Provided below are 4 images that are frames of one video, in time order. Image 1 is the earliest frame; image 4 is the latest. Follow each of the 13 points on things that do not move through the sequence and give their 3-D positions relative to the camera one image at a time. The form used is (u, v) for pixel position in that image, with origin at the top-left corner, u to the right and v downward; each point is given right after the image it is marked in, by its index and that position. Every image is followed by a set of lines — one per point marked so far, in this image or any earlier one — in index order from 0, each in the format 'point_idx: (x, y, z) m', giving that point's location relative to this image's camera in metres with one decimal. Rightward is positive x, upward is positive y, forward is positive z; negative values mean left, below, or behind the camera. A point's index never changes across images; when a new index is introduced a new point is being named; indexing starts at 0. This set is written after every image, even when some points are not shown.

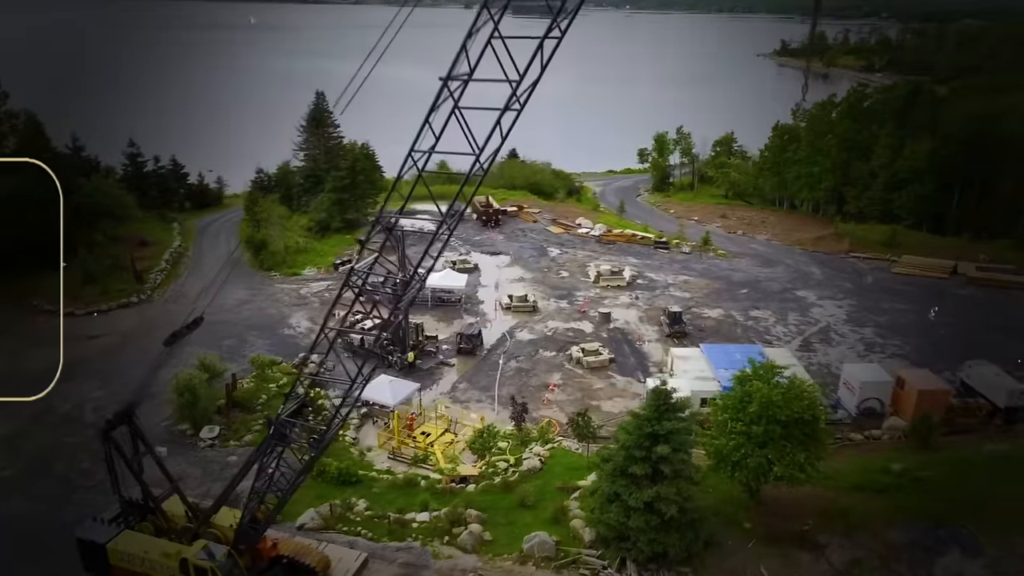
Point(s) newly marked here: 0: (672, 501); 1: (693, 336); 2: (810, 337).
0: (+1.9, -2.5, +8.2) m
1: (+4.8, -1.3, +18.1) m
2: (+7.9, -1.3, +18.2) m
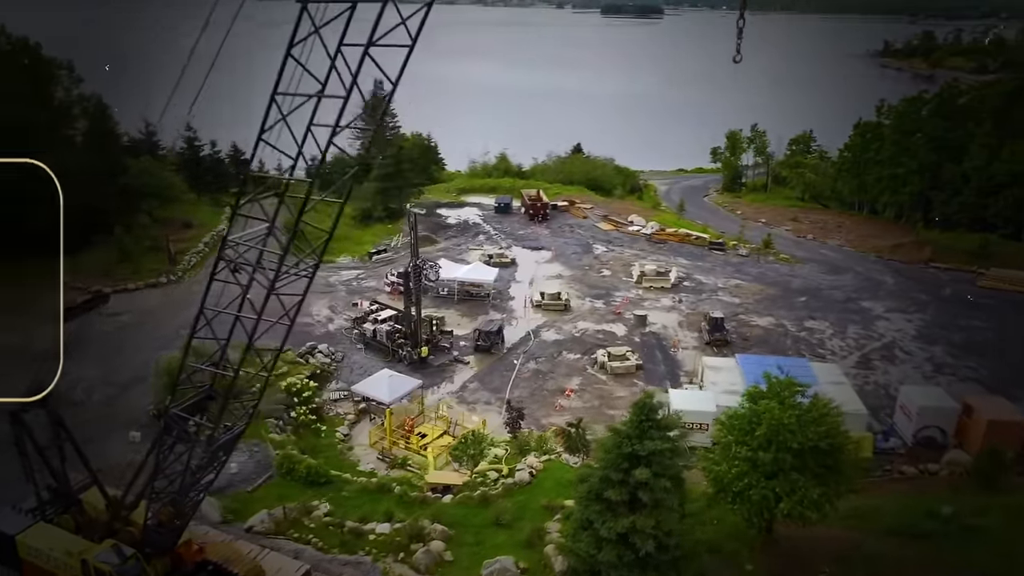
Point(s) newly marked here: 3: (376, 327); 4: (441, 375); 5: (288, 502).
0: (+1.4, -2.5, +7.0) m
1: (+5.4, -1.4, +16.6) m
2: (+8.4, -1.6, +16.3) m
3: (-3.0, -0.9, +15.2) m
4: (-1.5, -1.8, +14.5) m
5: (-3.0, -2.8, +9.2) m
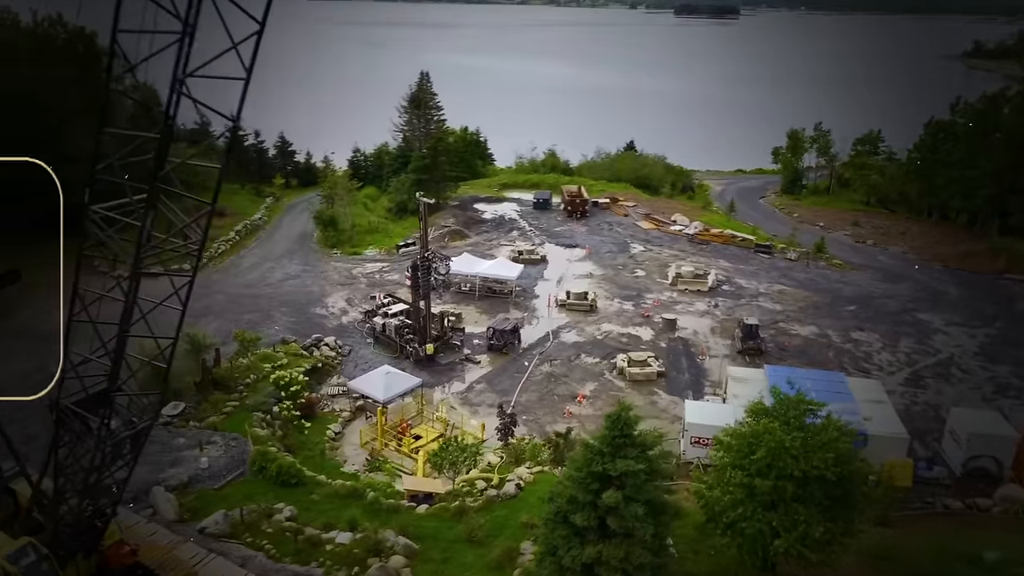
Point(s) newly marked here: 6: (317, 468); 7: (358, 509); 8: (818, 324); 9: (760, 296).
0: (+0.9, -2.5, +6.1) m
1: (+5.7, -1.5, +15.3) m
2: (+8.8, -1.8, +14.8) m
3: (-2.7, -0.7, +14.7) m
4: (-1.3, -1.7, +13.9) m
5: (-3.2, -2.7, +8.7) m
6: (-2.9, -2.6, +10.1) m
7: (-1.9, -2.7, +8.6) m
8: (+7.6, -0.9, +17.1) m
9: (+6.8, -0.2, +18.9) m
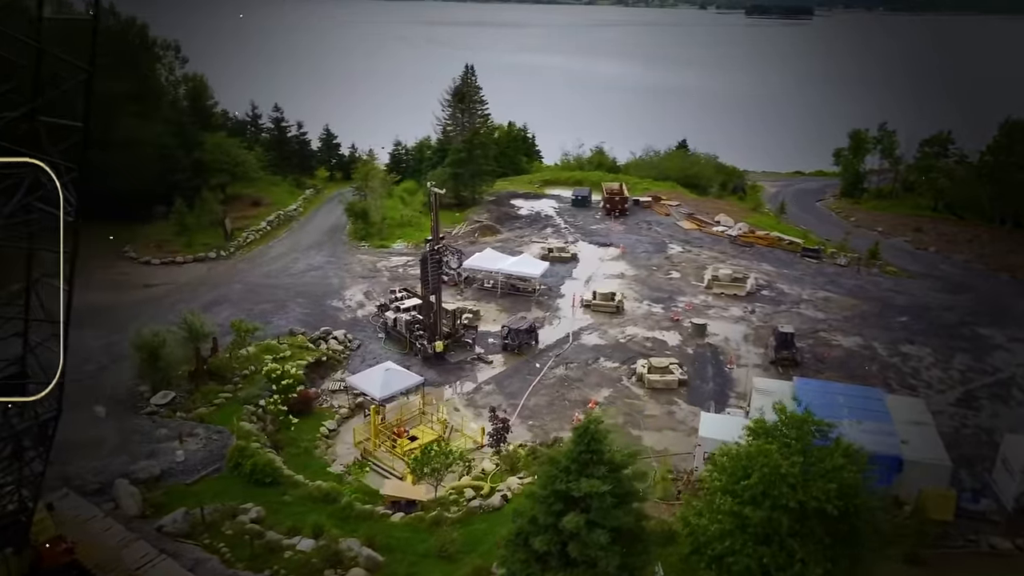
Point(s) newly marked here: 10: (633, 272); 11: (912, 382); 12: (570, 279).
0: (+0.5, -2.5, +5.4) m
1: (+6.0, -1.6, +14.2) m
2: (+9.0, -2.0, +13.4) m
3: (-2.4, -0.6, +14.2) m
4: (-1.1, -1.6, +13.3) m
5: (-3.5, -2.5, +8.3) m
6: (-3.0, -2.5, +9.7) m
7: (-2.1, -2.6, +8.1) m
8: (+8.1, -1.1, +15.8) m
9: (+7.4, -0.4, +17.6) m
10: (+3.5, +0.5, +19.7) m
11: (+8.1, -1.9, +13.9) m
12: (+1.6, +0.3, +18.8) m
